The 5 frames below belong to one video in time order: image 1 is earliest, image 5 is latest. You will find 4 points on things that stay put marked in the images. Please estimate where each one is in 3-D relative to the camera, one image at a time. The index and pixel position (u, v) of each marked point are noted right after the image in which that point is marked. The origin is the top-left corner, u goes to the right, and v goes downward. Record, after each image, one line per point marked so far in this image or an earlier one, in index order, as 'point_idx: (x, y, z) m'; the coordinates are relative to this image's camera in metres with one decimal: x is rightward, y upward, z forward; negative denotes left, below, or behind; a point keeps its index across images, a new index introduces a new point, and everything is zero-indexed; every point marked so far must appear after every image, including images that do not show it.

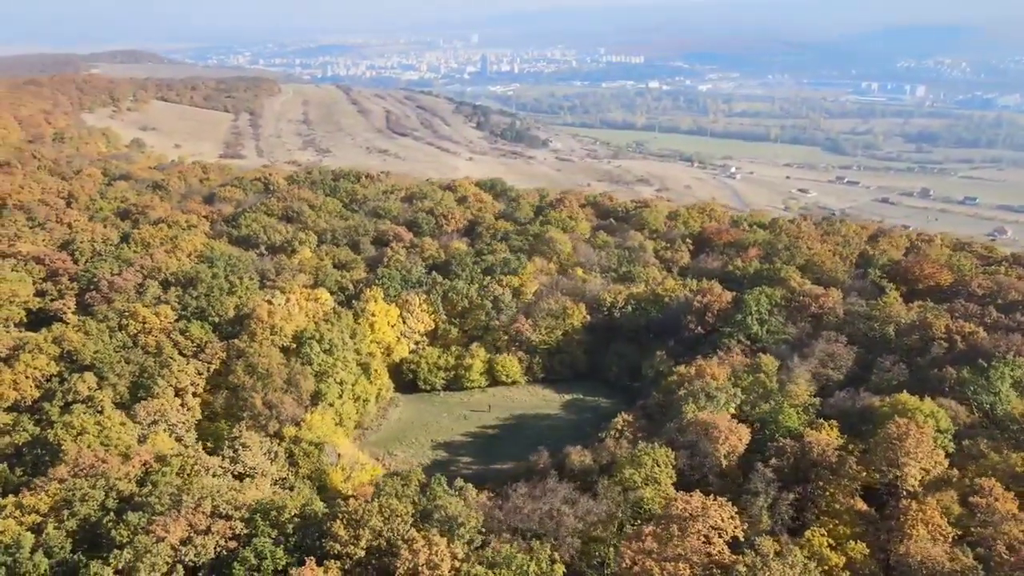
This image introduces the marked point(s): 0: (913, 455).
0: (+10.4, -4.3, +18.6) m
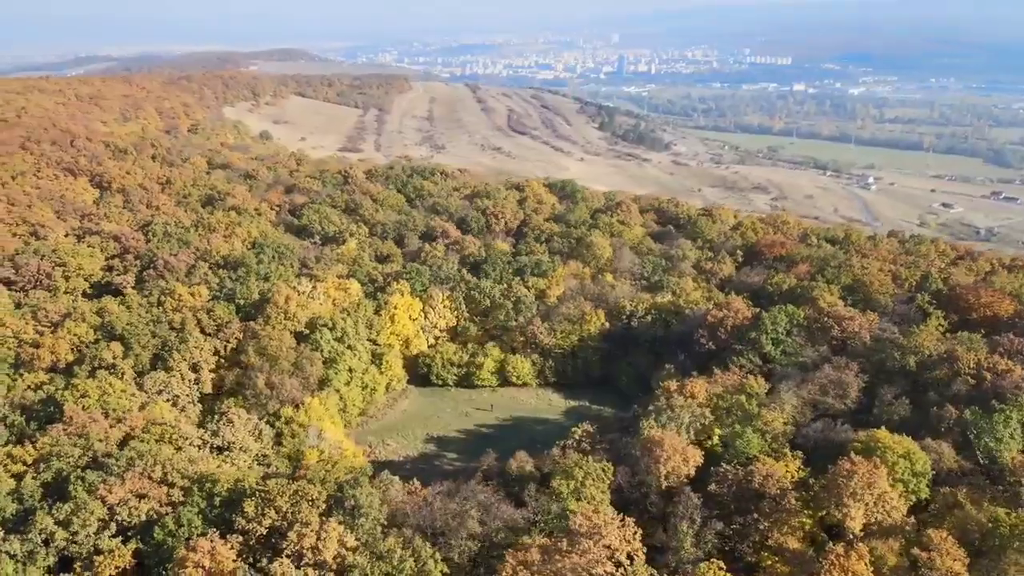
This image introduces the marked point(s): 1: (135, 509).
0: (+8.3, -5.0, +17.1) m
1: (-9.4, -5.5, +17.9) m
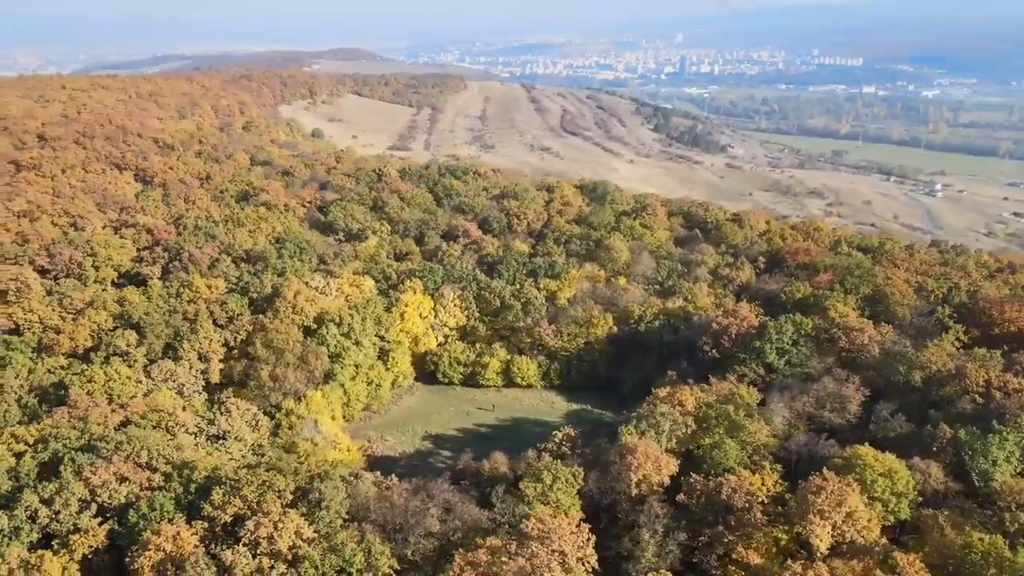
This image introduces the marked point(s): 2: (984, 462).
0: (+7.3, -5.2, +16.6) m
1: (-10.3, -5.3, +18.6) m
2: (+12.3, -4.5, +18.7) m
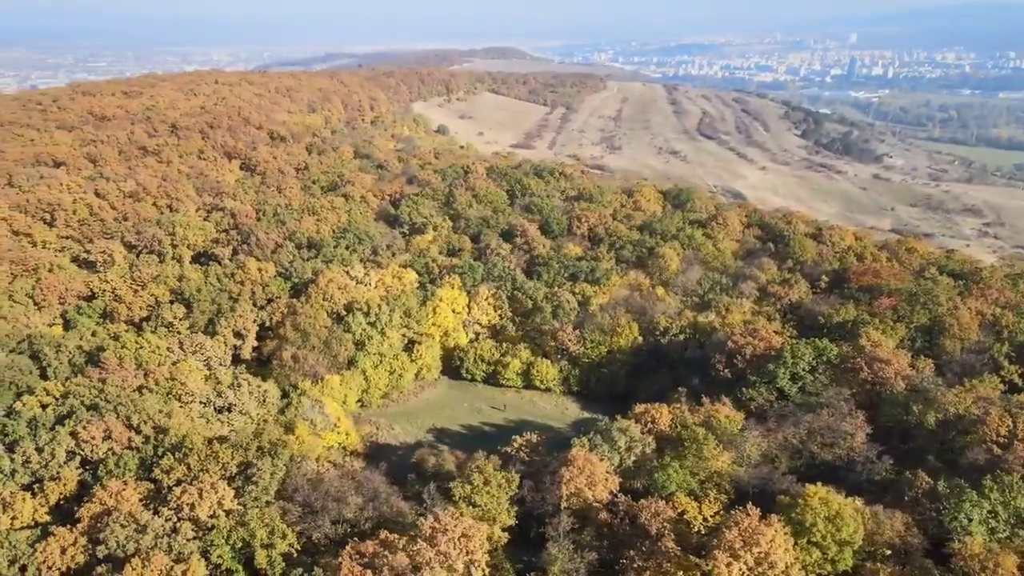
0: (+5.0, -5.7, +15.5) m
1: (-11.9, -4.6, +20.7) m
2: (+10.3, -5.4, +16.6) m
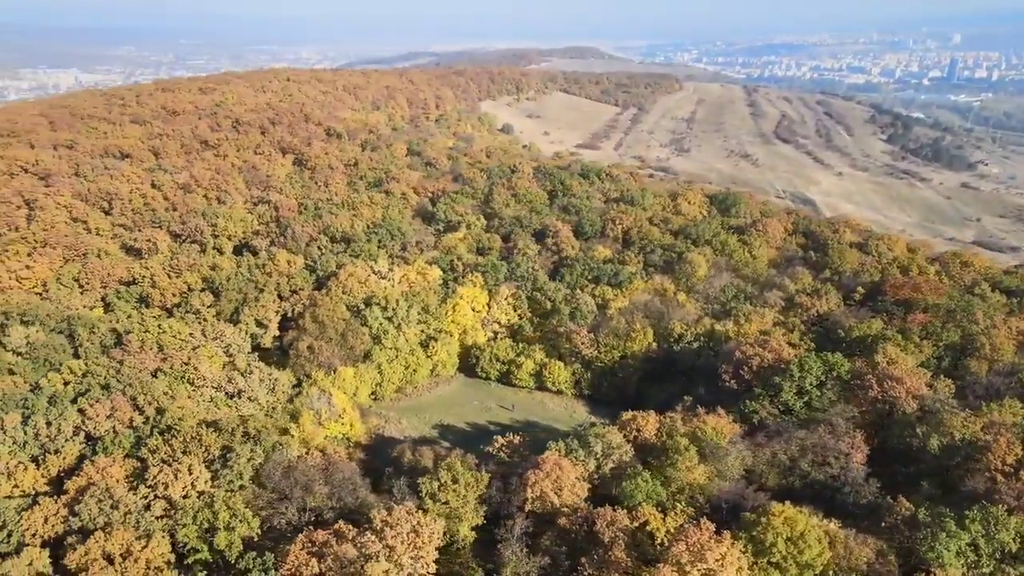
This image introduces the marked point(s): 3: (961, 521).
0: (+3.7, -5.9, +15.1) m
1: (-12.5, -4.1, +21.9) m
2: (+9.1, -5.7, +15.7) m
3: (+10.2, -5.3, +16.3) m
